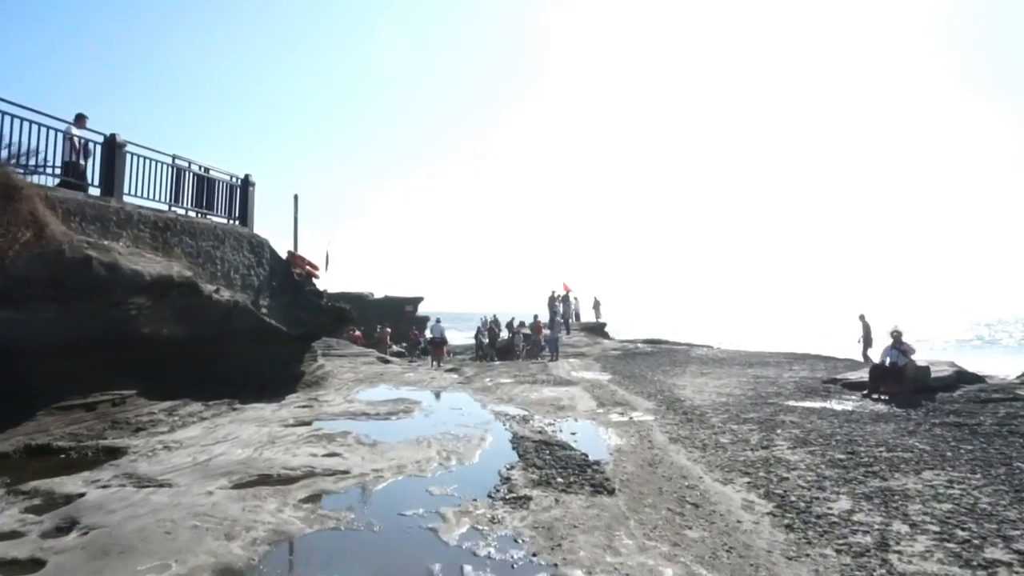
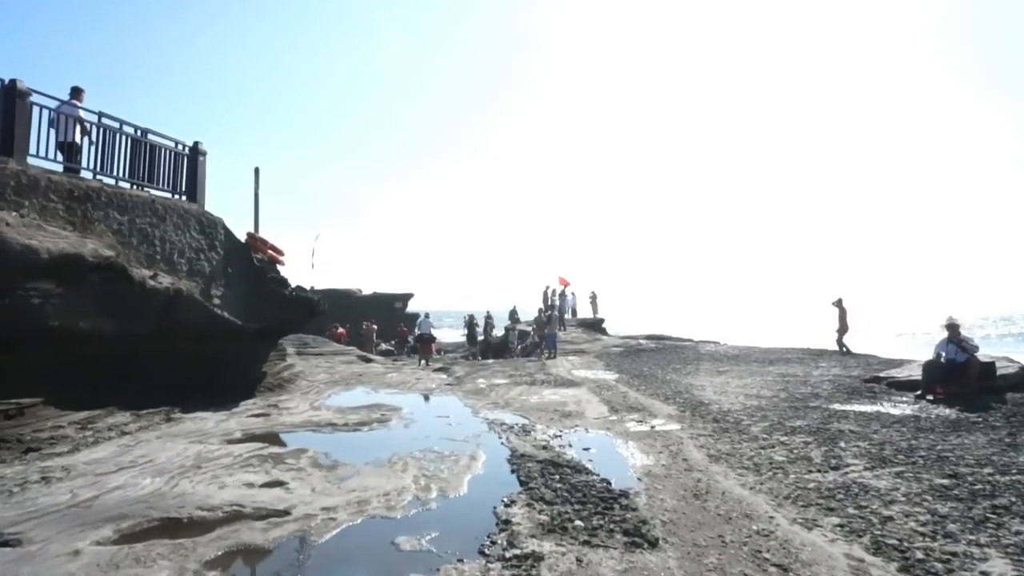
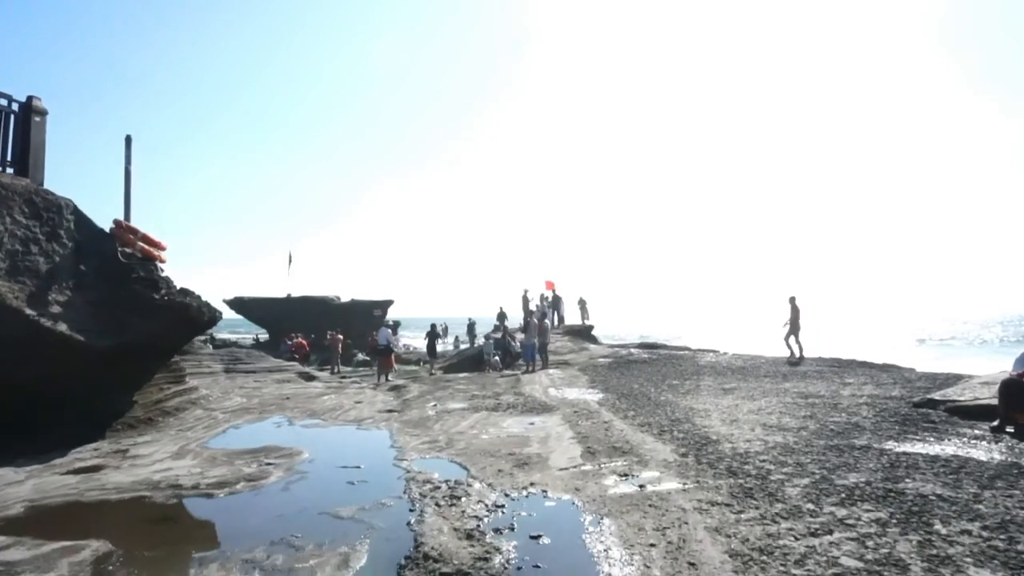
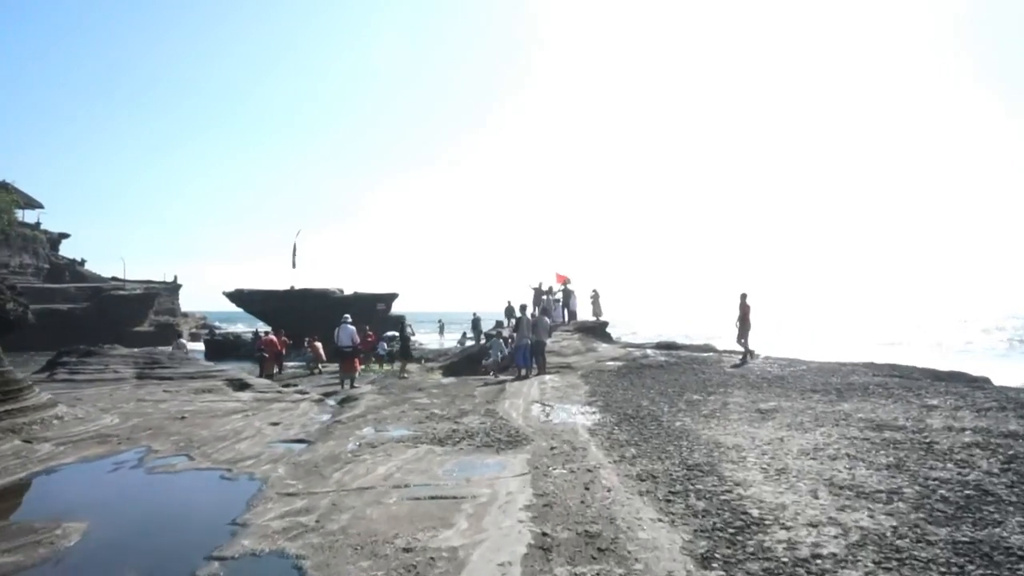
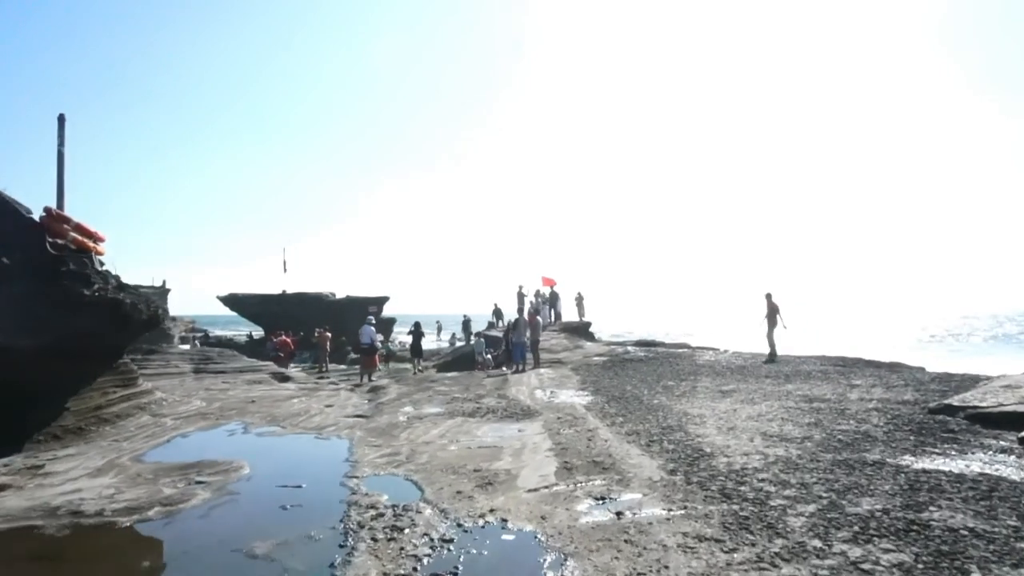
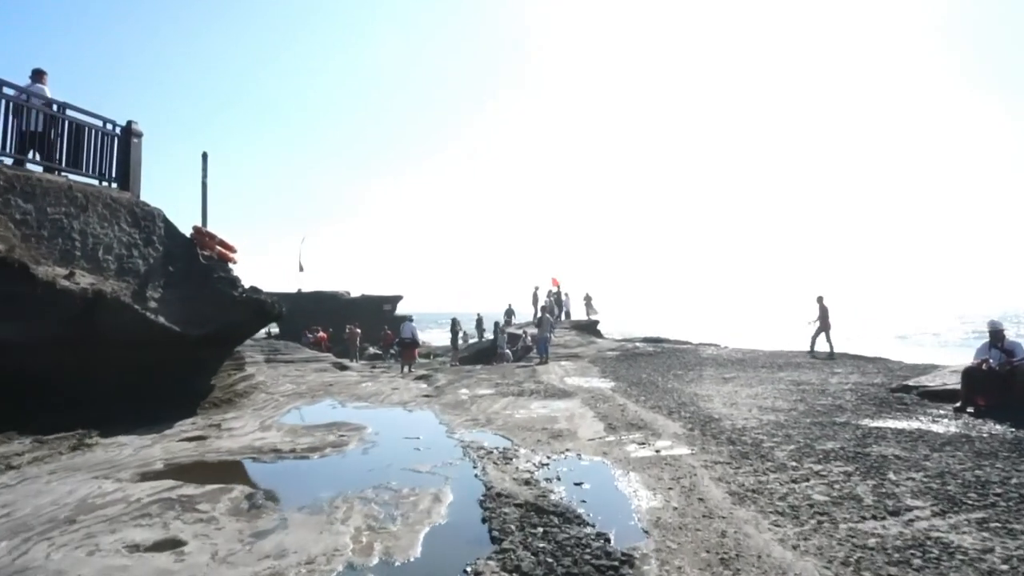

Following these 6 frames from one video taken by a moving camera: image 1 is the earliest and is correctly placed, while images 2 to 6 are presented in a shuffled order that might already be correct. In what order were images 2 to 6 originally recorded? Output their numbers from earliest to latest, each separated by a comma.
2, 6, 3, 5, 4
